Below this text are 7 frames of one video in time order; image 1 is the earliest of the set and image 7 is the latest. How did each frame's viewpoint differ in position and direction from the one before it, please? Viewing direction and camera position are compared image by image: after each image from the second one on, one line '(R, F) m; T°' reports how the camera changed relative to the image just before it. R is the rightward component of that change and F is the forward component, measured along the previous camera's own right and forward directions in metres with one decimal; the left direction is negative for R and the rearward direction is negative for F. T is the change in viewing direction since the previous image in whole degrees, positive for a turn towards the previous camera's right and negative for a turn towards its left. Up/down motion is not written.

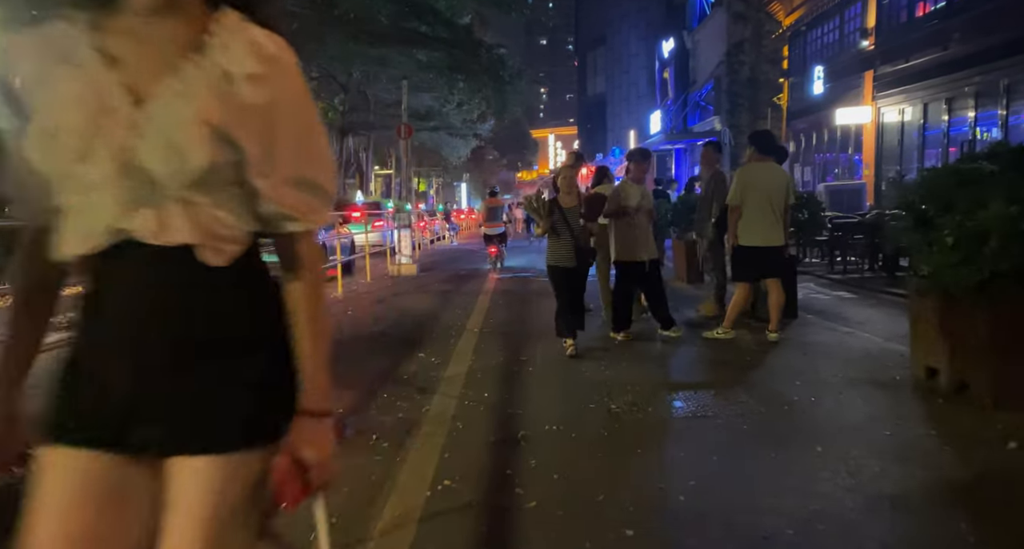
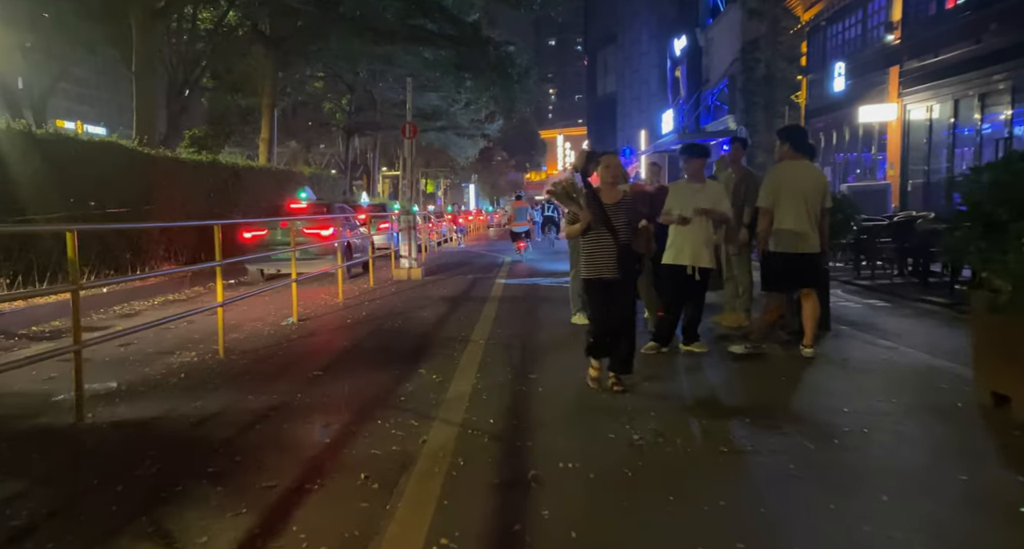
(0.0, +0.6) m; -1°
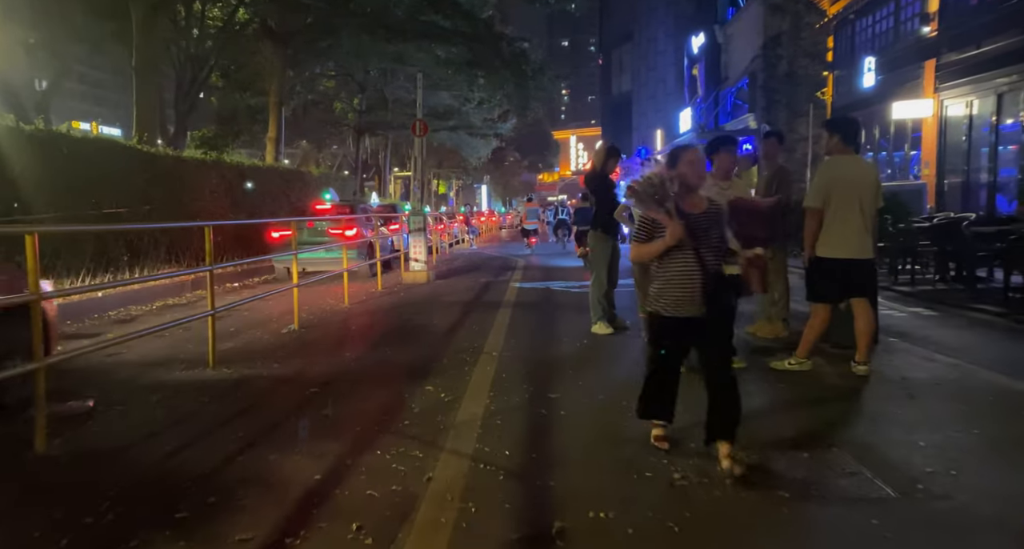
(0.0, +0.7) m; -1°
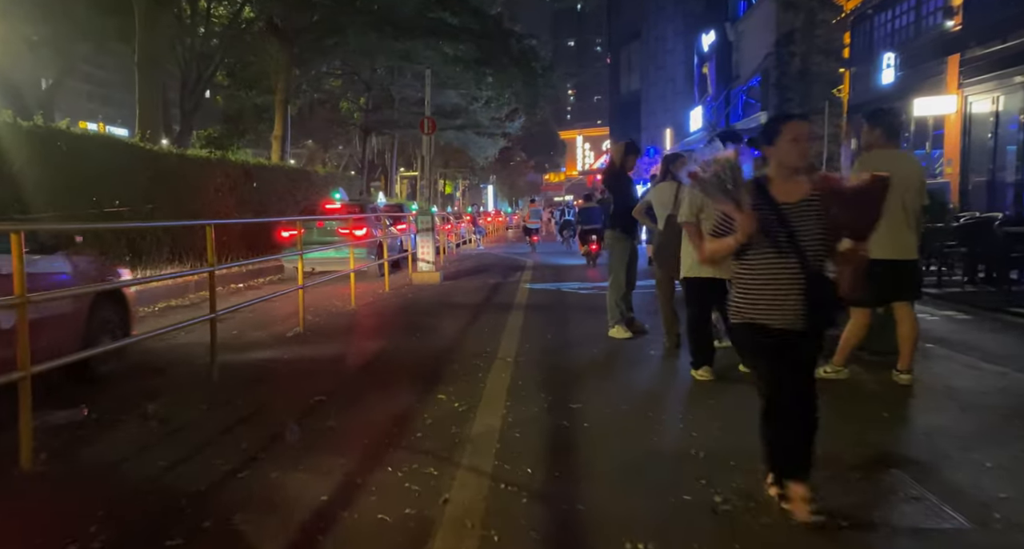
(-0.1, +0.3) m; 0°
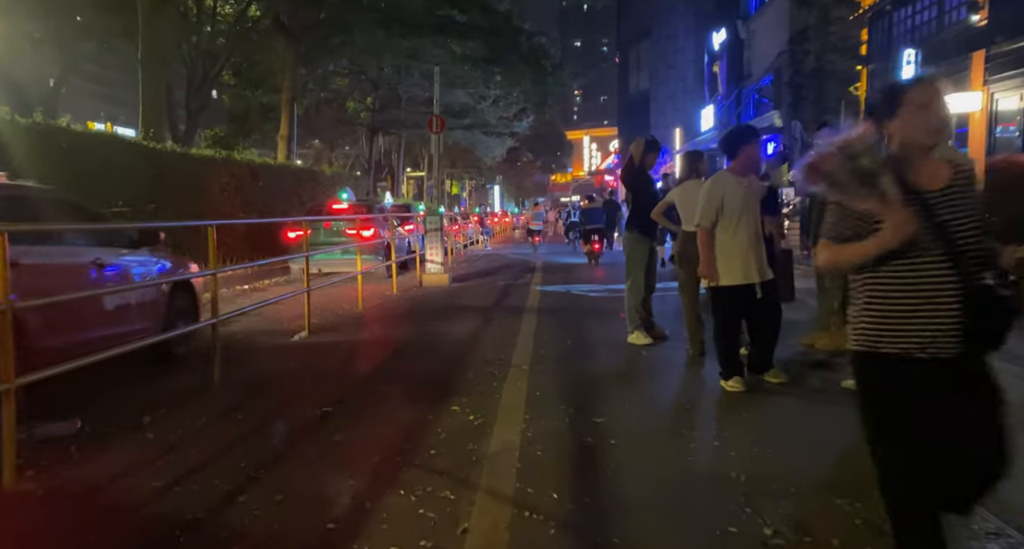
(-0.1, +0.3) m; 0°
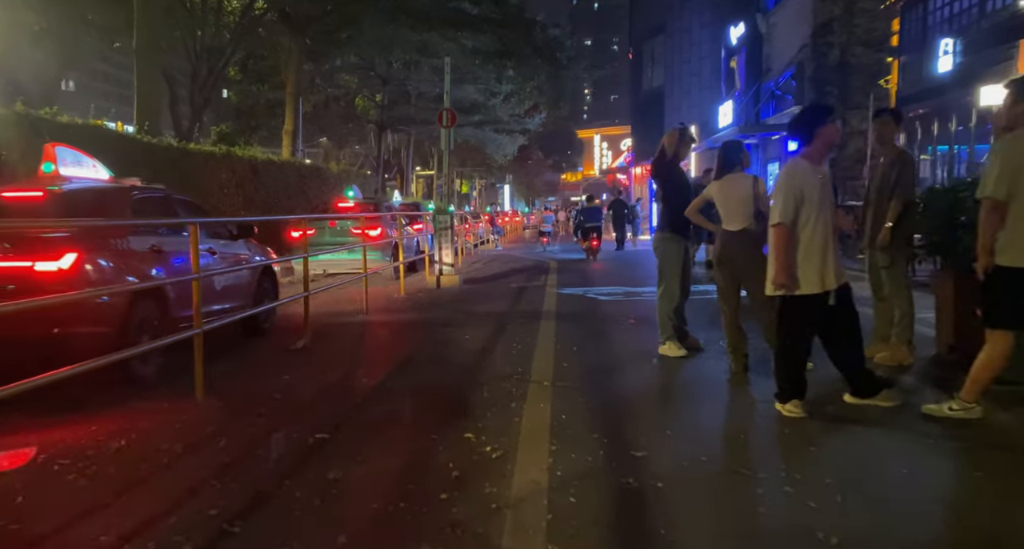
(-0.1, +0.8) m; -1°
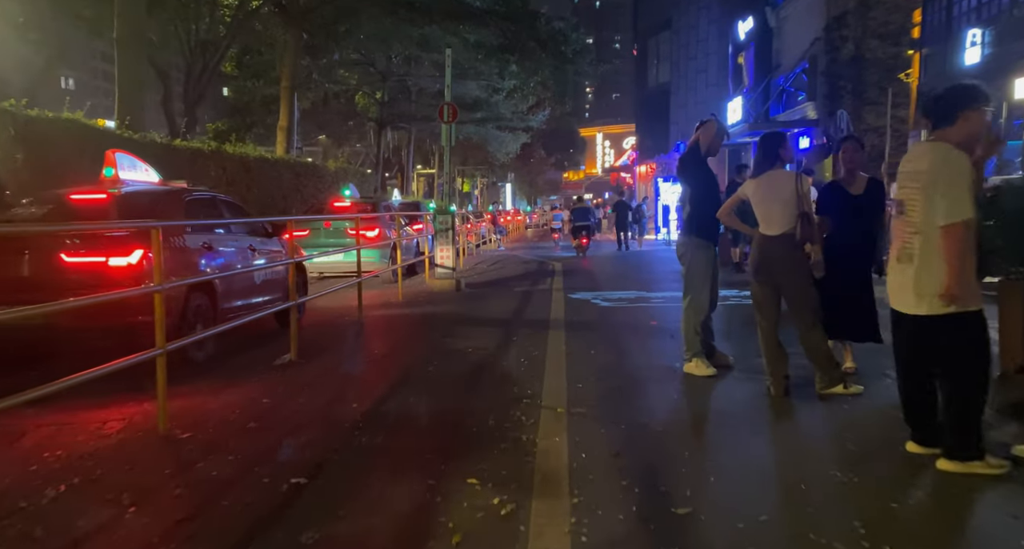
(-0.1, +0.8) m; 0°
